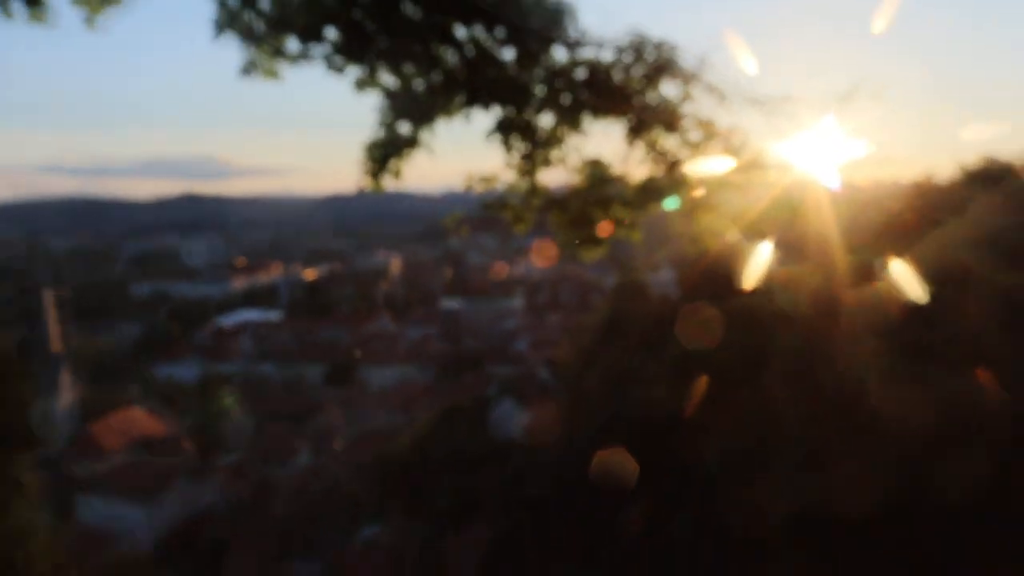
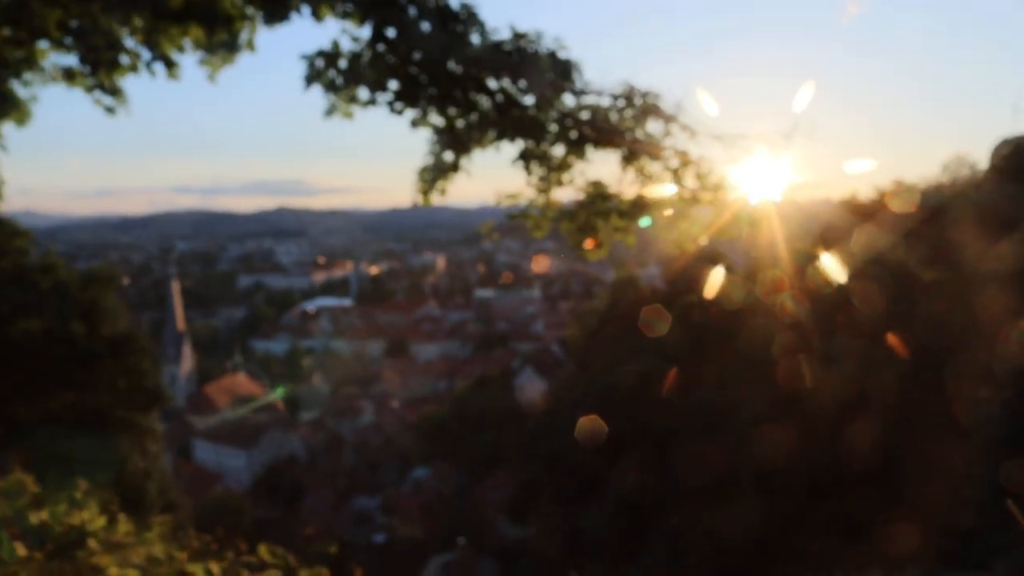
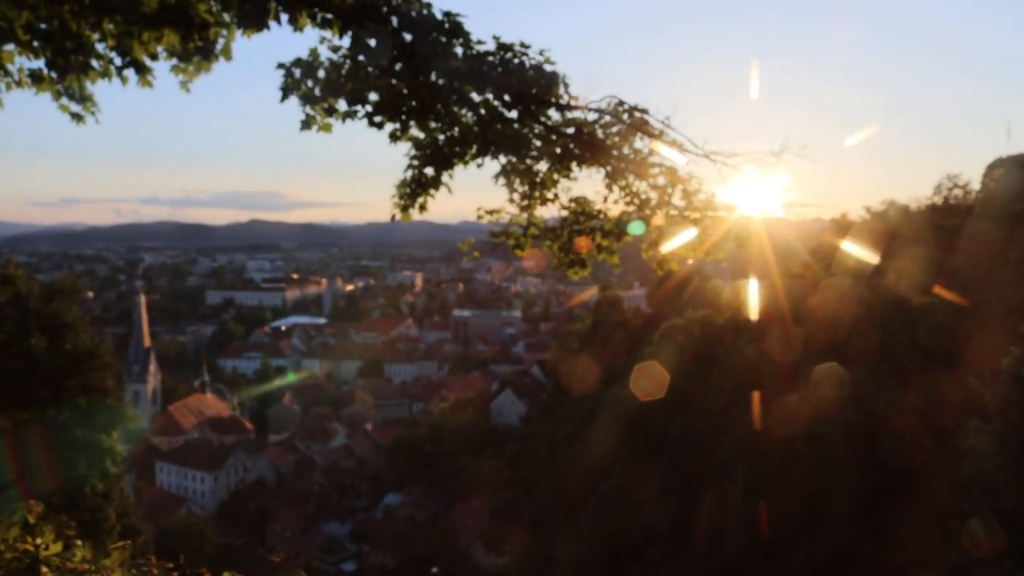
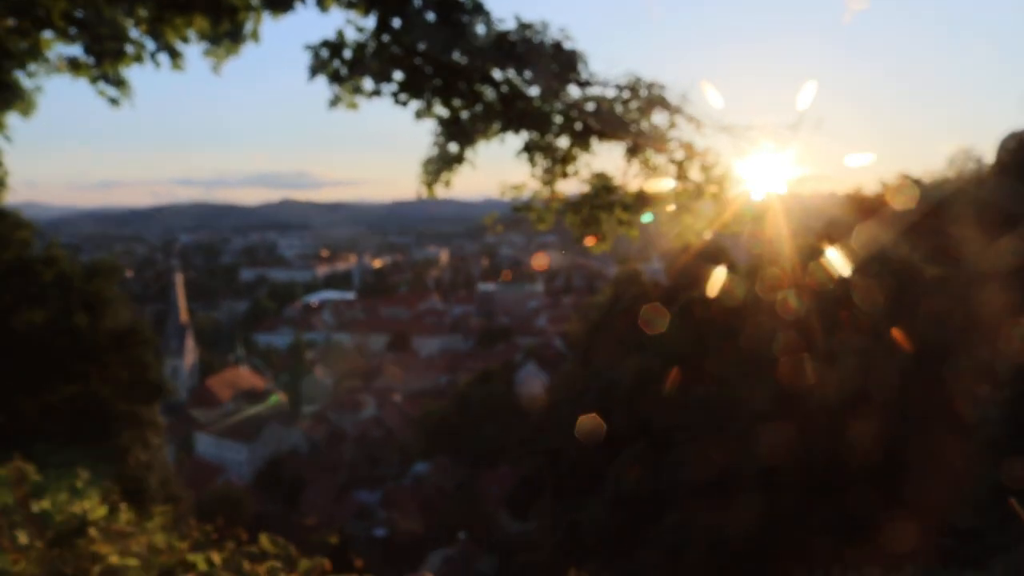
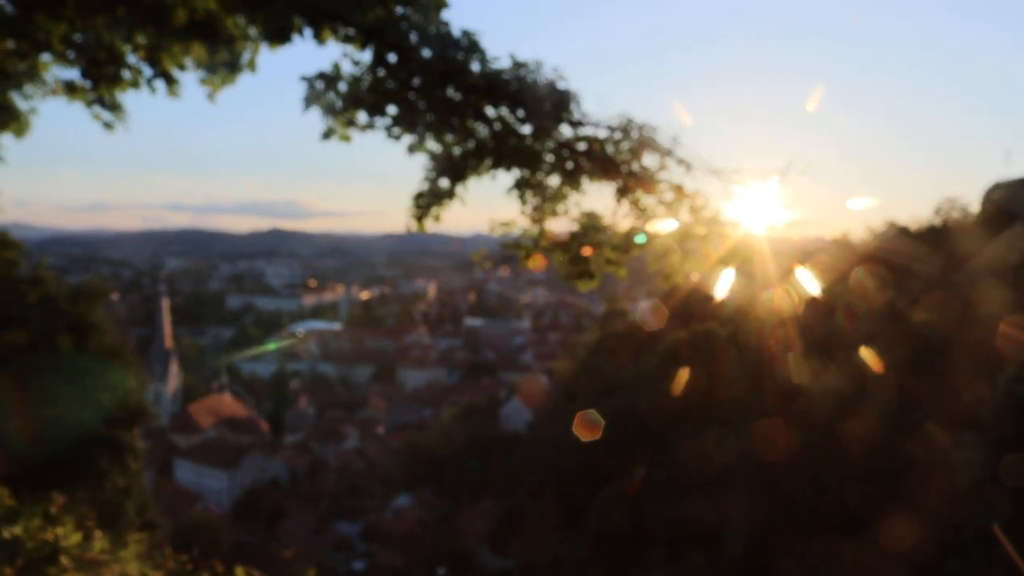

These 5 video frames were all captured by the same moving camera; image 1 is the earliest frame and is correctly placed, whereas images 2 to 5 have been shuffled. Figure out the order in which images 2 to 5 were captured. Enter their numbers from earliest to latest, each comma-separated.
2, 5, 4, 3
